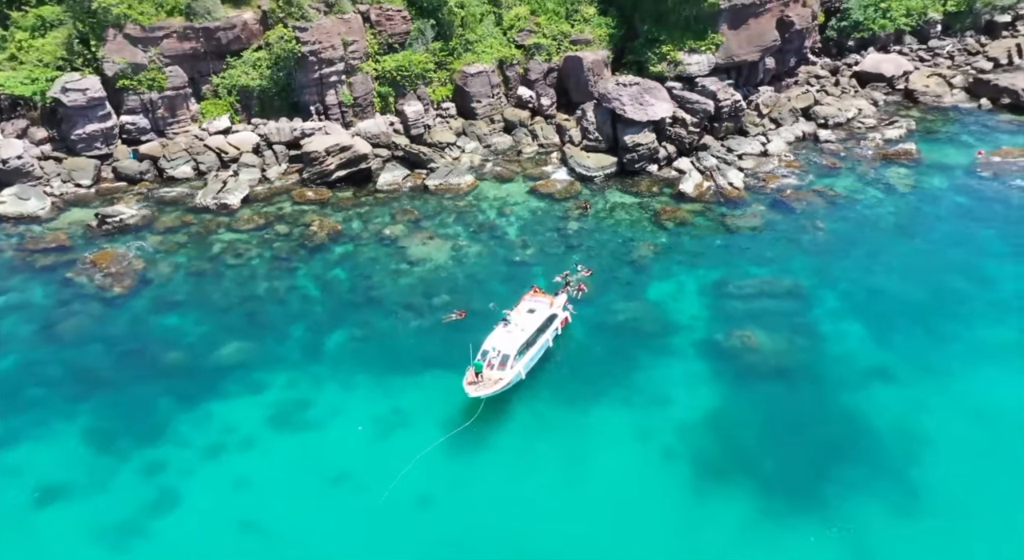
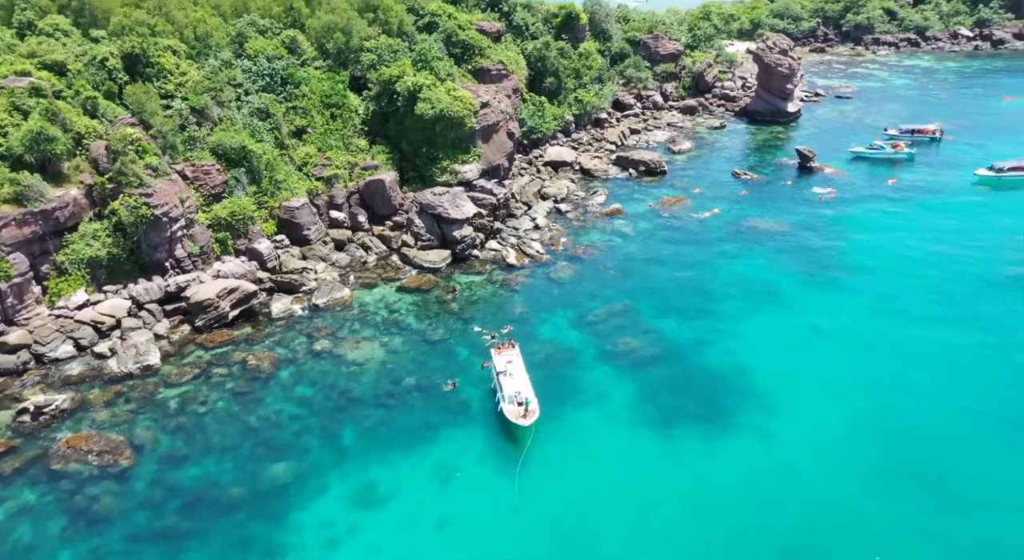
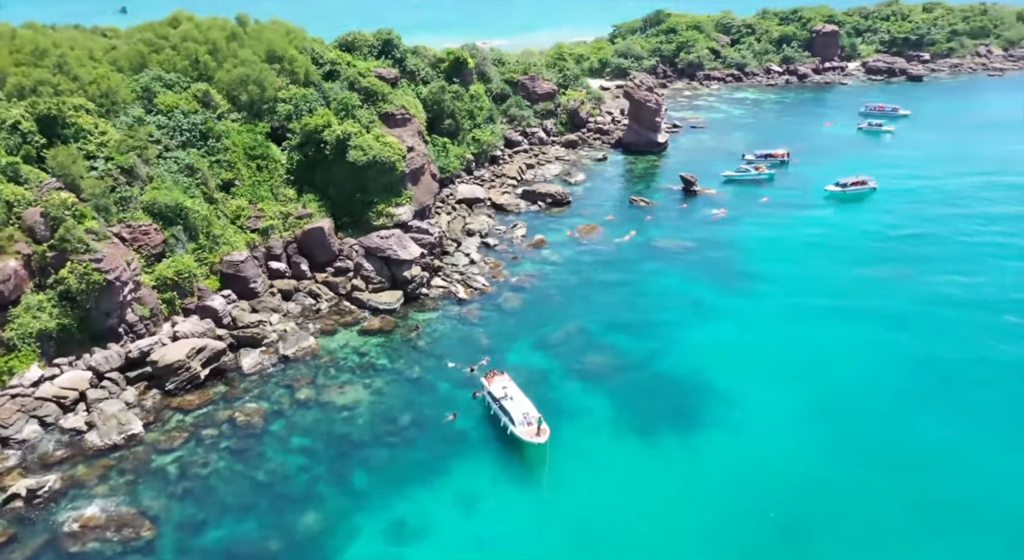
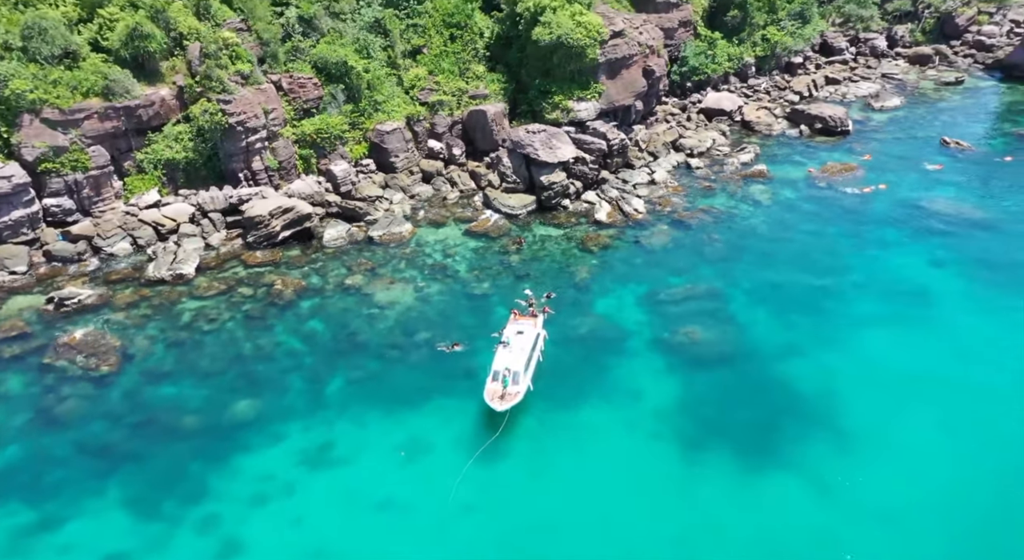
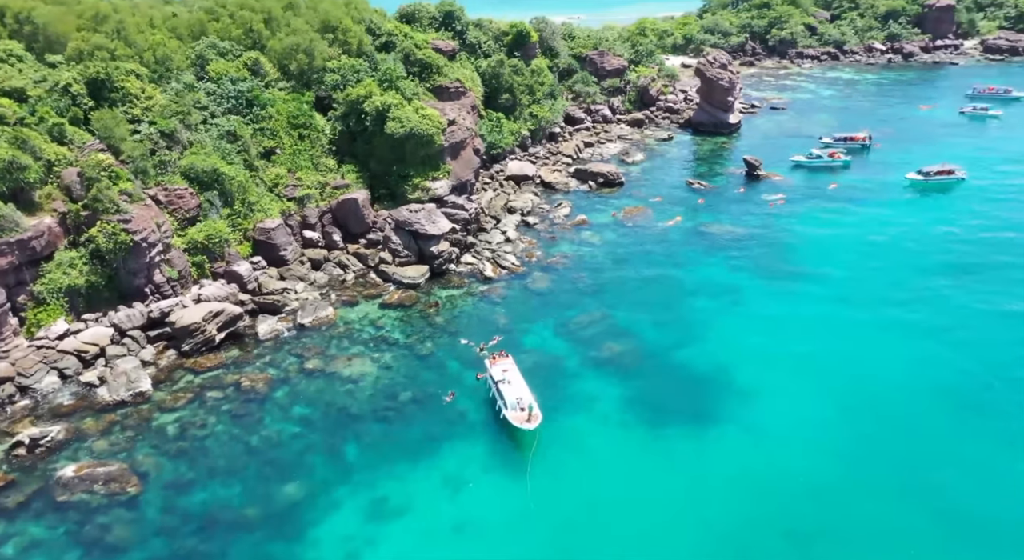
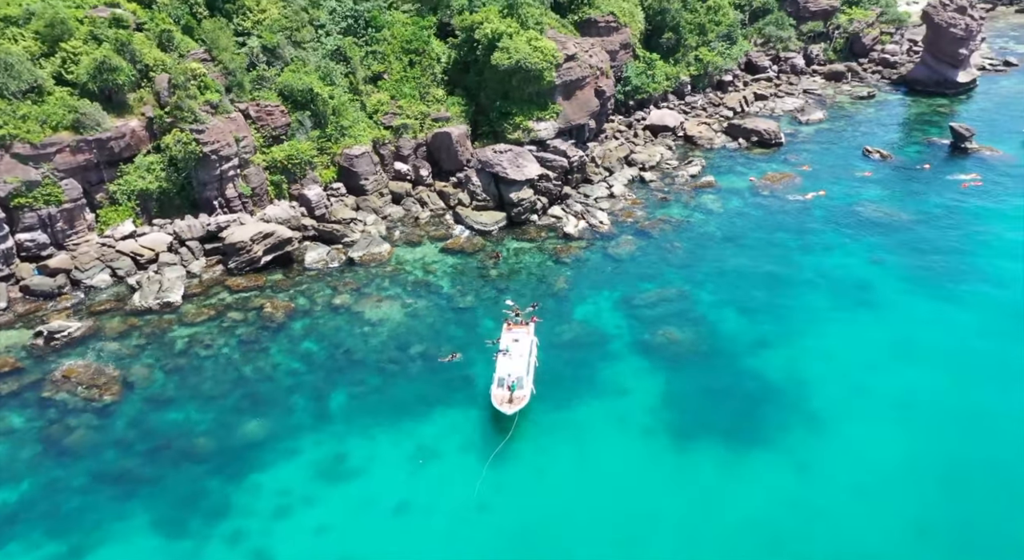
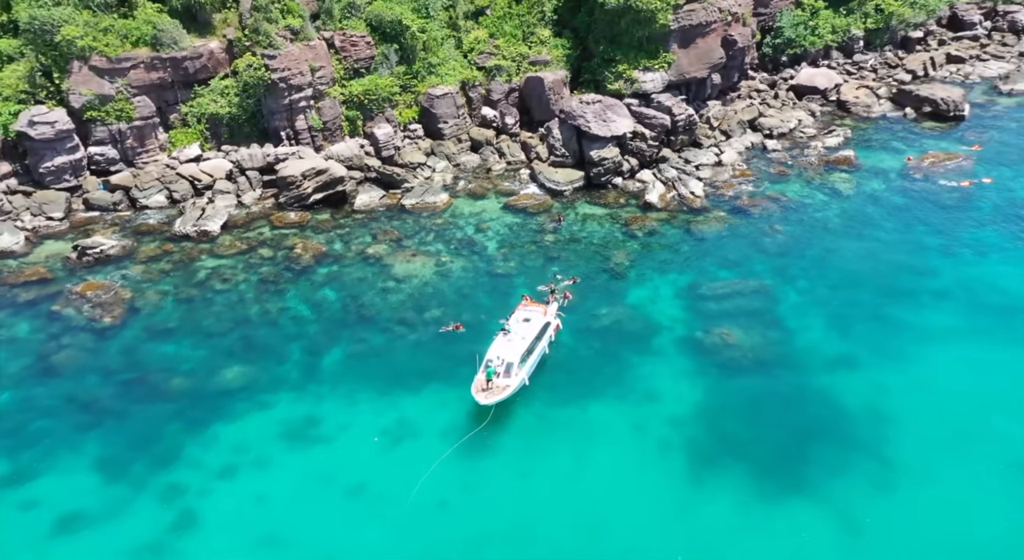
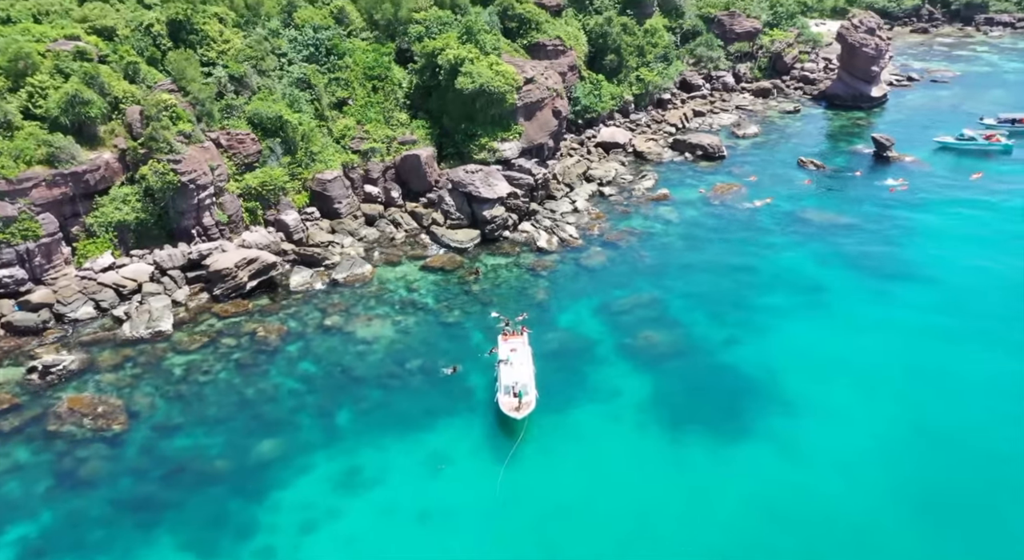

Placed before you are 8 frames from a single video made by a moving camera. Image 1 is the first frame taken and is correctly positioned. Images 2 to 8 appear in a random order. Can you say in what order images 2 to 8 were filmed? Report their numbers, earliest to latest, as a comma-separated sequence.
7, 4, 6, 8, 2, 5, 3
